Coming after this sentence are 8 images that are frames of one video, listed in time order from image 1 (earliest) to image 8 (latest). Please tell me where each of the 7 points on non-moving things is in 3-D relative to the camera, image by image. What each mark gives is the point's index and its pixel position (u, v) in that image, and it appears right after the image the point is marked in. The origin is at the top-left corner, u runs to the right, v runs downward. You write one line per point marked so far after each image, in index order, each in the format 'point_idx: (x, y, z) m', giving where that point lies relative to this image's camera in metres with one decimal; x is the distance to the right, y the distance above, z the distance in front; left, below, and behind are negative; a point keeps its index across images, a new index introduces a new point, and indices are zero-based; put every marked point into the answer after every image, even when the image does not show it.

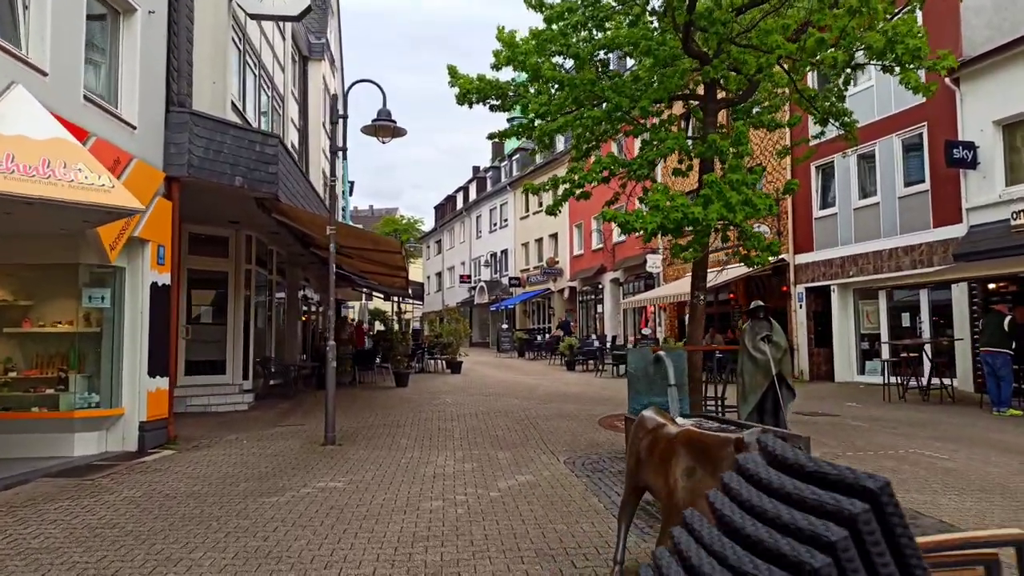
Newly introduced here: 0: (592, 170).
0: (+1.2, +1.7, +10.9) m
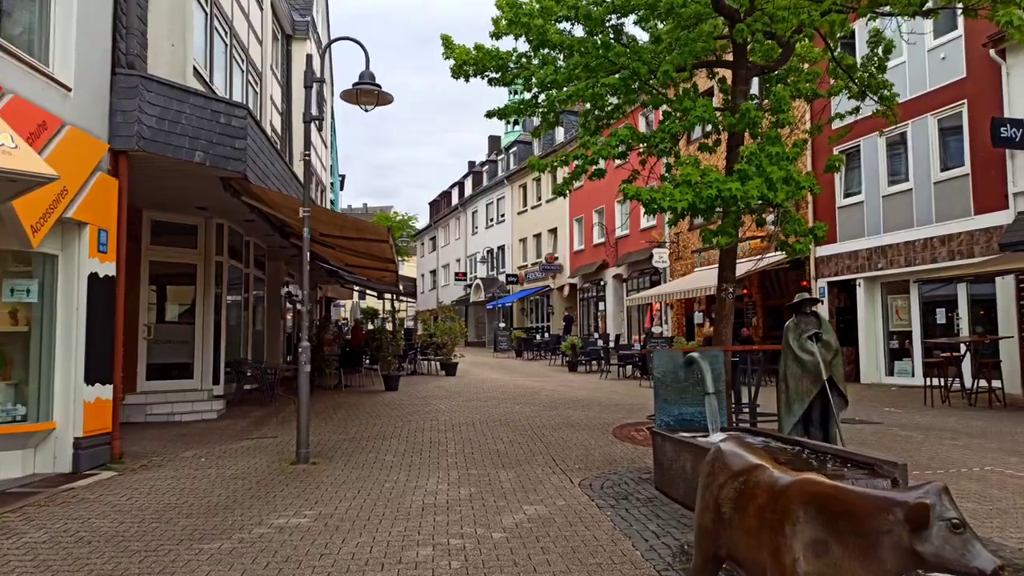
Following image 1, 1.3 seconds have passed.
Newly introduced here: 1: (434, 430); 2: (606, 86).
0: (+1.2, +1.8, +9.5) m
1: (-1.1, -1.9, +10.1) m
2: (+1.3, +2.8, +10.1) m
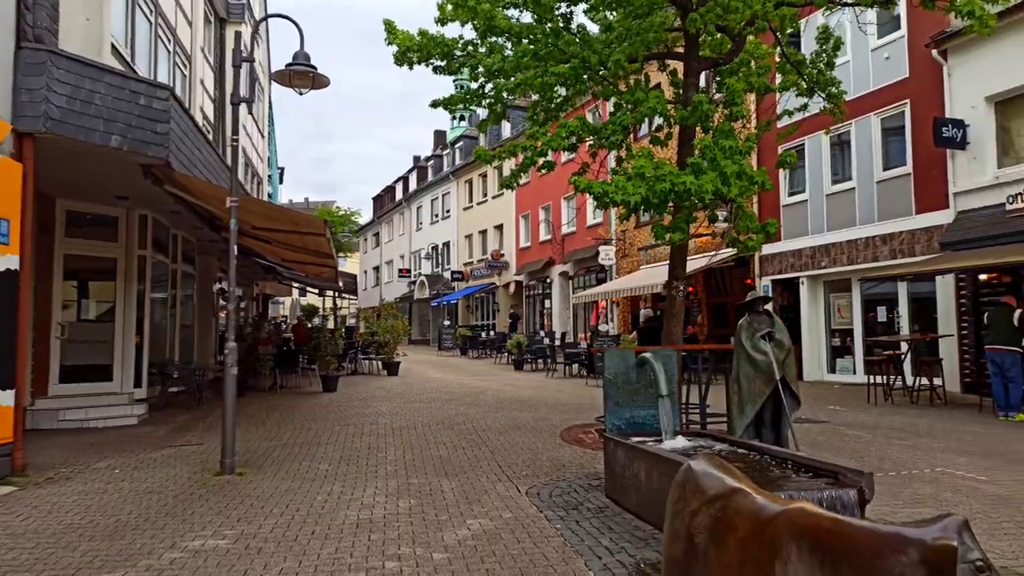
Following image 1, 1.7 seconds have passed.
0: (+0.5, +1.9, +9.1) m
1: (-1.8, -1.9, +9.6) m
2: (+0.6, +2.8, +9.7) m
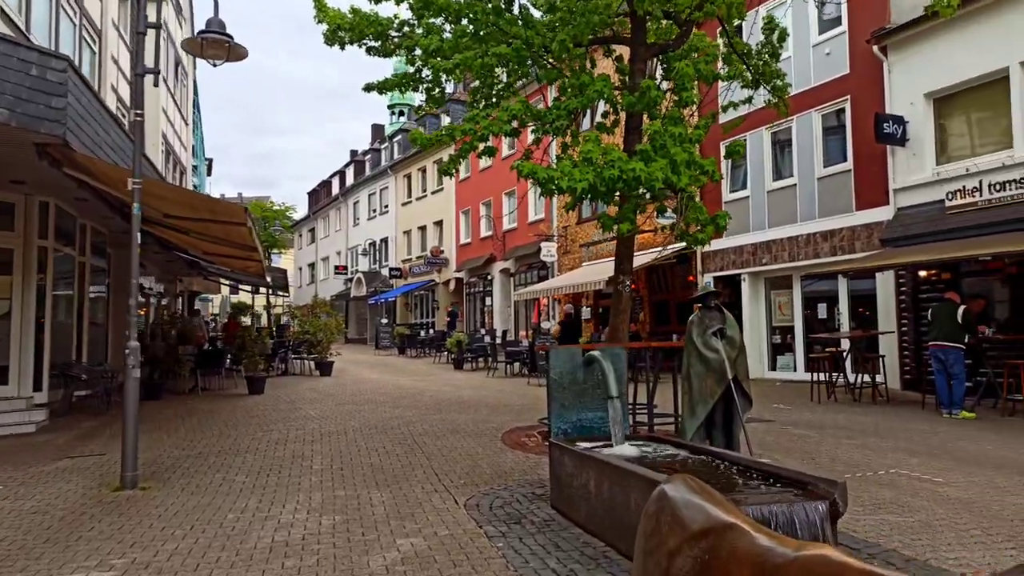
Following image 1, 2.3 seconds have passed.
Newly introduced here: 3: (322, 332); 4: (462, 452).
0: (-0.2, +1.9, +8.5) m
1: (-2.5, -1.8, +8.8) m
2: (-0.2, +2.9, +9.1) m
3: (-4.7, -1.1, +18.3) m
4: (-0.6, -1.8, +8.4) m
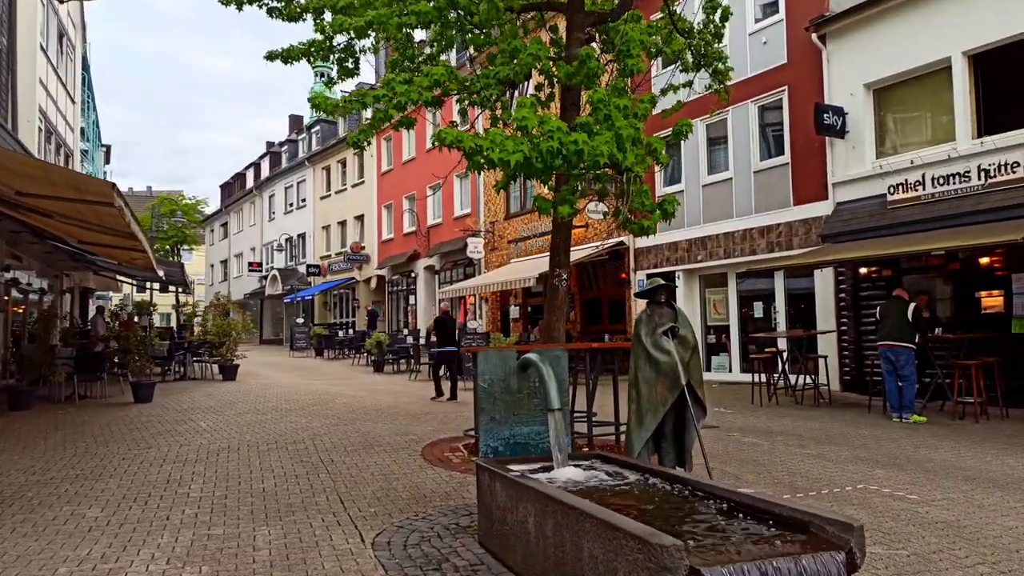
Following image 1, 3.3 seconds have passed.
0: (-0.9, +2.0, +7.4) m
1: (-3.3, -1.7, +7.5) m
2: (-1.0, +2.9, +8.0) m
3: (-6.4, -1.0, +16.6) m
4: (-1.3, -1.8, +7.2) m
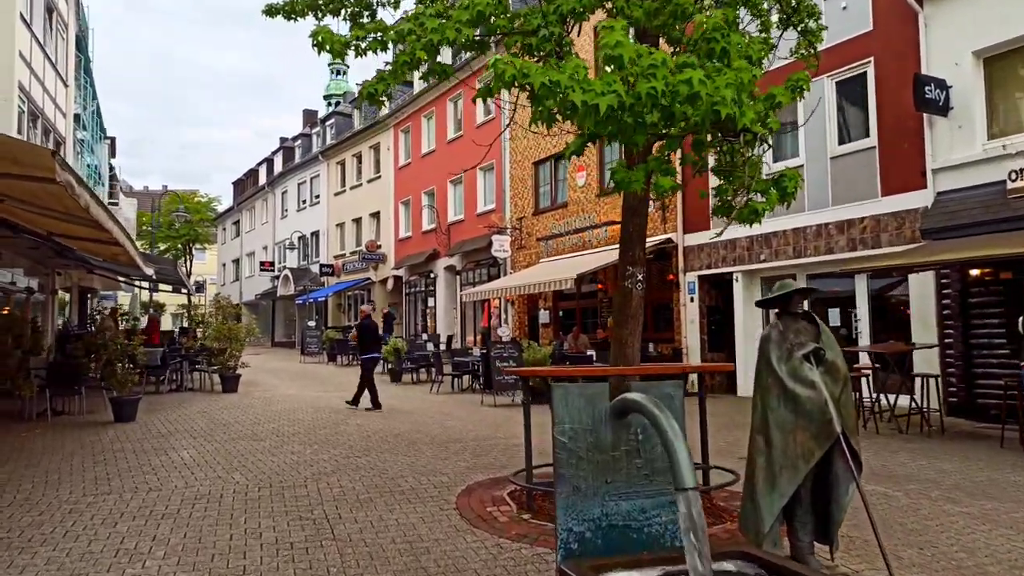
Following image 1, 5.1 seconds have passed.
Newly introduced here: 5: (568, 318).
0: (-0.4, +2.0, +5.6) m
1: (-2.8, -1.8, +5.7) m
2: (-0.5, +2.9, +6.2) m
3: (-5.7, -1.0, +14.9) m
4: (-0.8, -1.8, +5.4) m
5: (+1.4, -0.8, +19.0) m
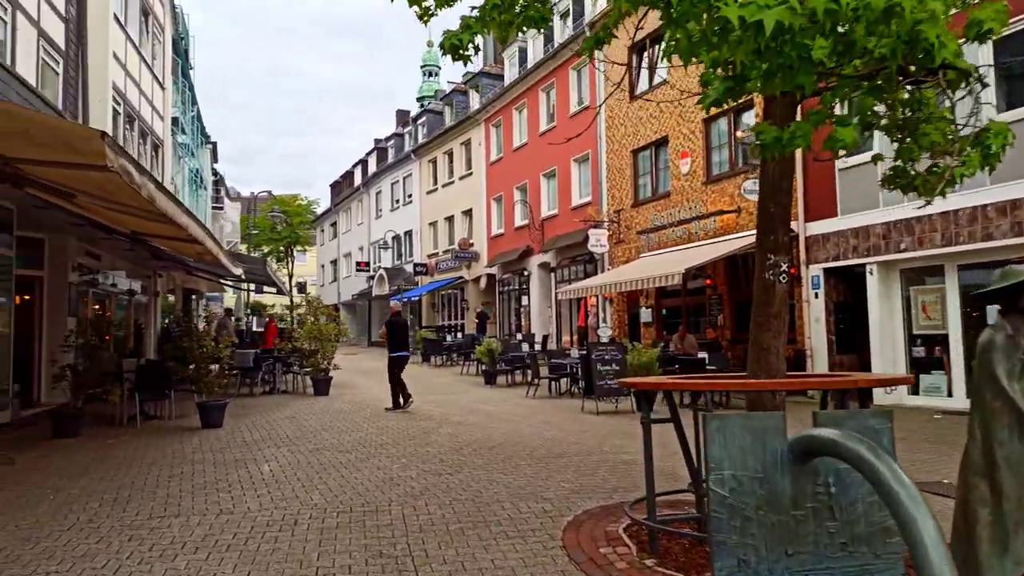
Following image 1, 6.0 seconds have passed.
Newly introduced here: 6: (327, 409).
0: (+0.3, +2.0, +4.6) m
1: (-2.1, -1.8, +5.0) m
2: (+0.3, +2.9, +5.2) m
3: (-3.8, -1.0, +14.5) m
4: (-0.1, -1.8, +4.4) m
5: (+3.8, -0.7, +17.7) m
6: (-3.0, -1.9, +11.9) m
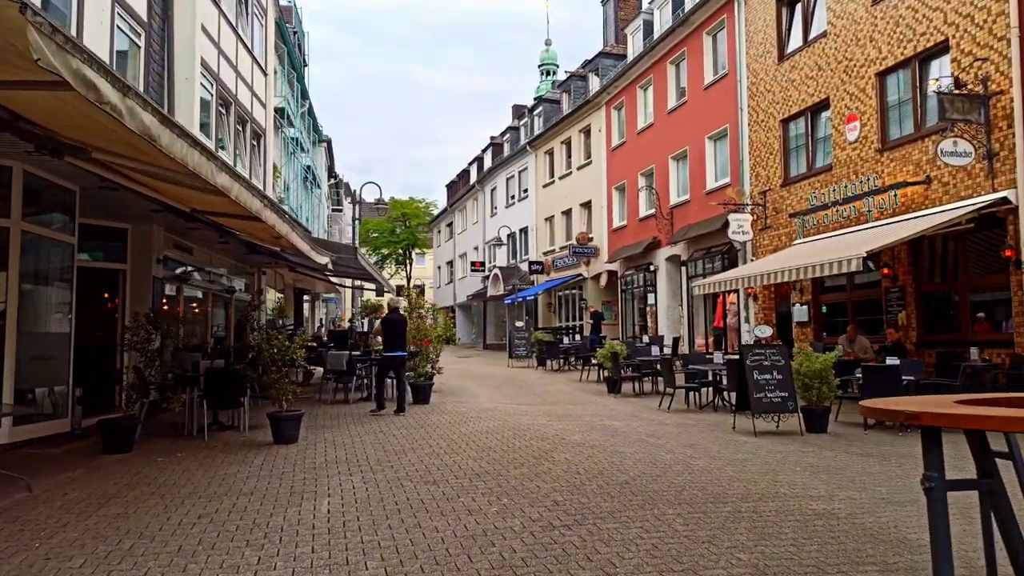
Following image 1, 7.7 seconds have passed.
0: (+0.8, +2.2, +2.3) m
1: (-1.4, -1.6, +3.1) m
2: (+0.9, +3.1, +3.0) m
3: (-1.6, -0.9, +12.8) m
4: (+0.4, -1.6, +2.3) m
5: (+6.4, -0.5, +14.7) m
6: (-1.2, -1.8, +10.1) m
